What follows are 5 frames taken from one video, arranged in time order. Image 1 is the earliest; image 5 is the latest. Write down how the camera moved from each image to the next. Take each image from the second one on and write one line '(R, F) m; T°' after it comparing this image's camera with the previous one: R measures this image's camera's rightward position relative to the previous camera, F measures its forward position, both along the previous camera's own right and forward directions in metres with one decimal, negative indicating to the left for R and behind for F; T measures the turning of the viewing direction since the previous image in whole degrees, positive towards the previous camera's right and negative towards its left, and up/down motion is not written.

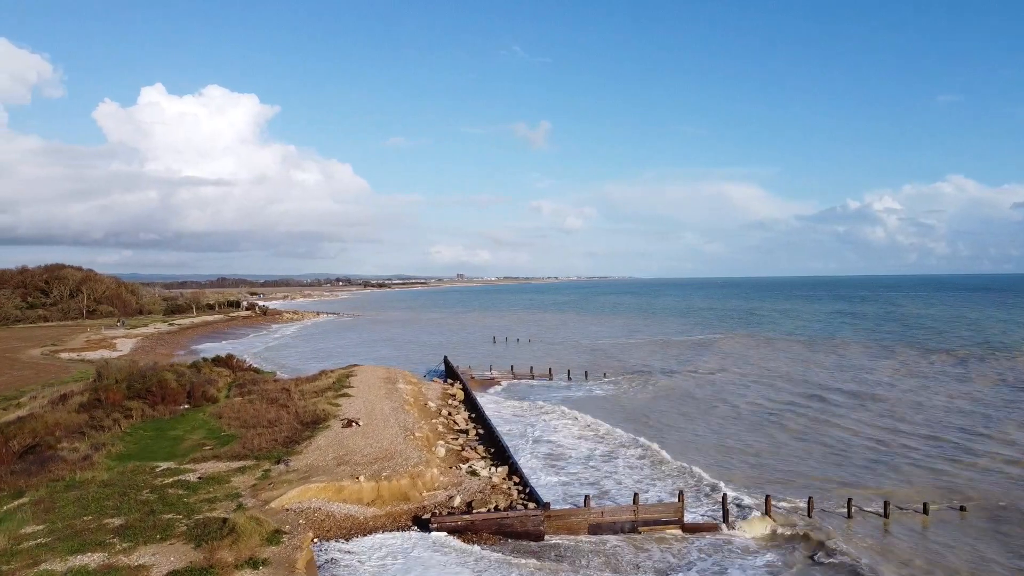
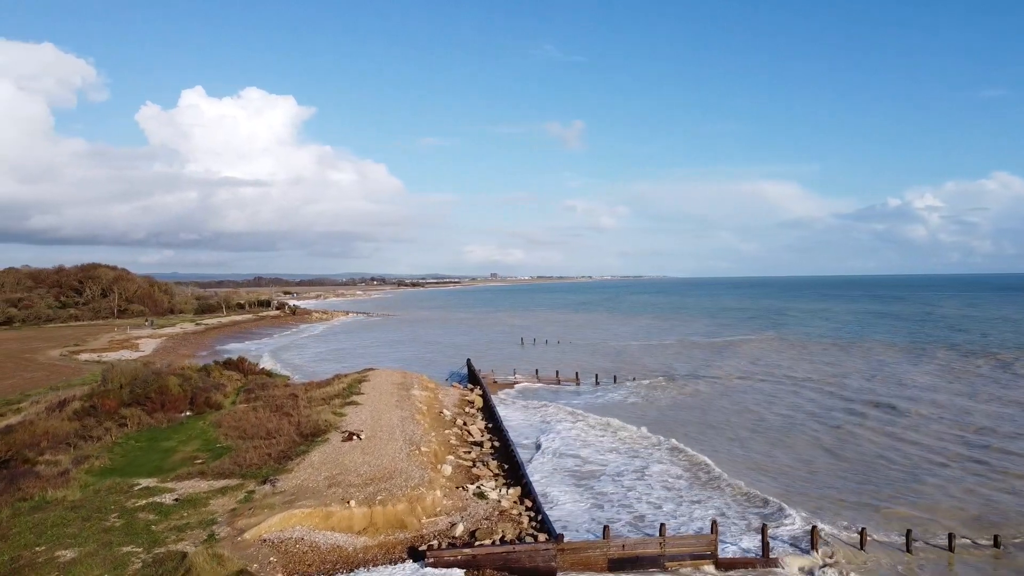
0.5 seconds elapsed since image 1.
(+0.3, +1.5) m; -3°
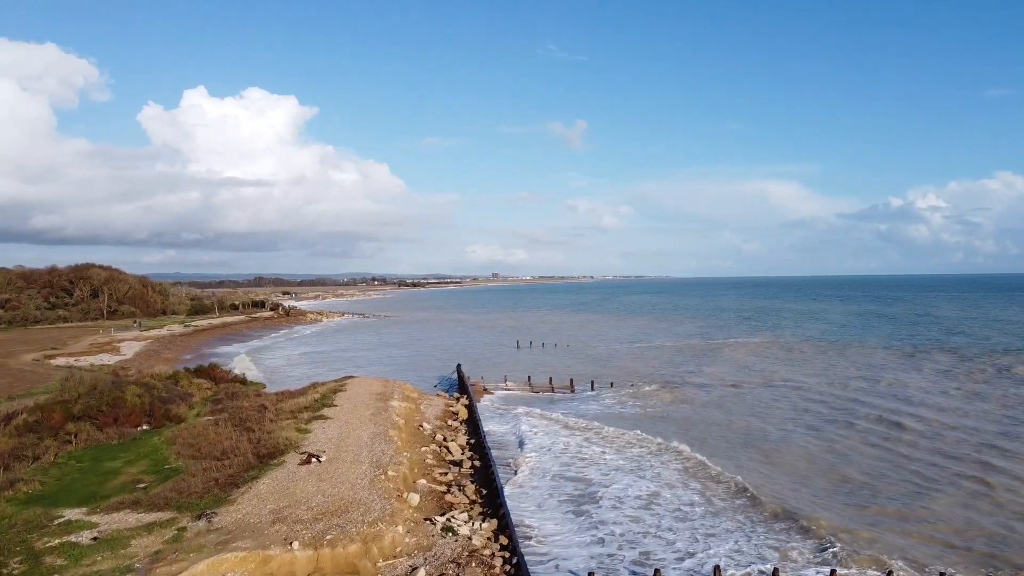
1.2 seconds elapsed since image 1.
(+0.5, +1.4) m; 0°
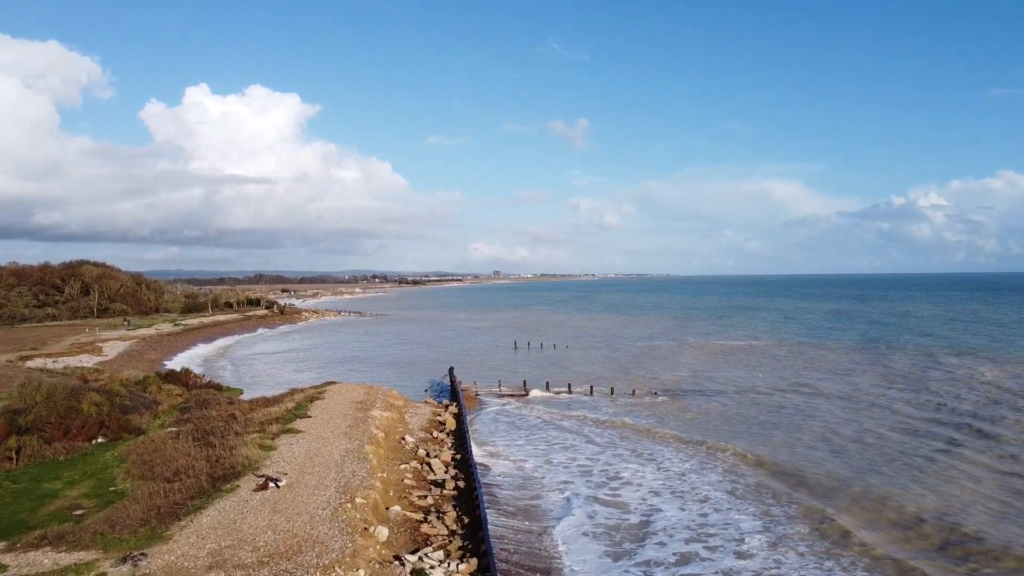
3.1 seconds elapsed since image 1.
(+0.3, +1.5) m; 0°
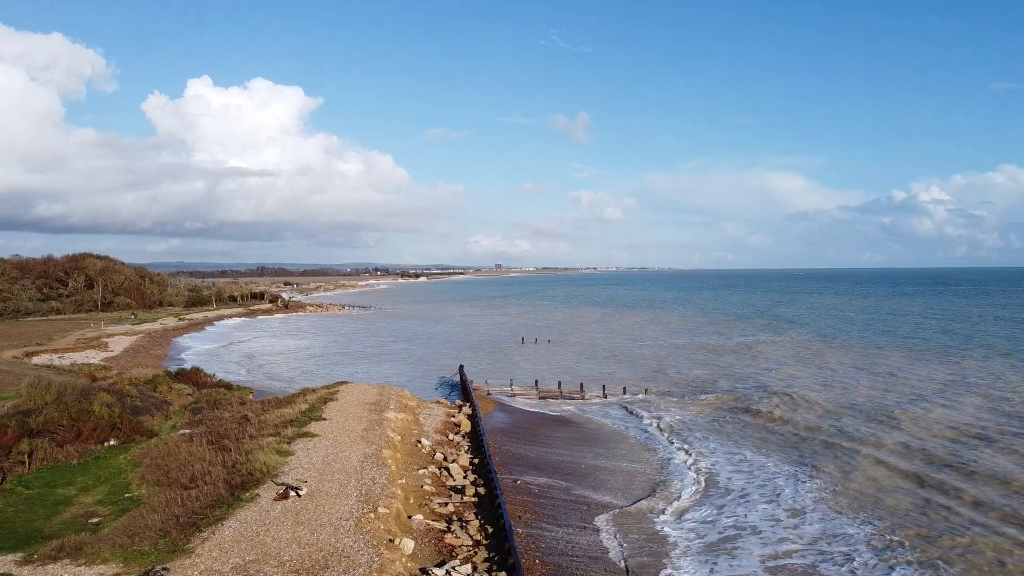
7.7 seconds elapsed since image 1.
(-0.5, +0.3) m; 0°
